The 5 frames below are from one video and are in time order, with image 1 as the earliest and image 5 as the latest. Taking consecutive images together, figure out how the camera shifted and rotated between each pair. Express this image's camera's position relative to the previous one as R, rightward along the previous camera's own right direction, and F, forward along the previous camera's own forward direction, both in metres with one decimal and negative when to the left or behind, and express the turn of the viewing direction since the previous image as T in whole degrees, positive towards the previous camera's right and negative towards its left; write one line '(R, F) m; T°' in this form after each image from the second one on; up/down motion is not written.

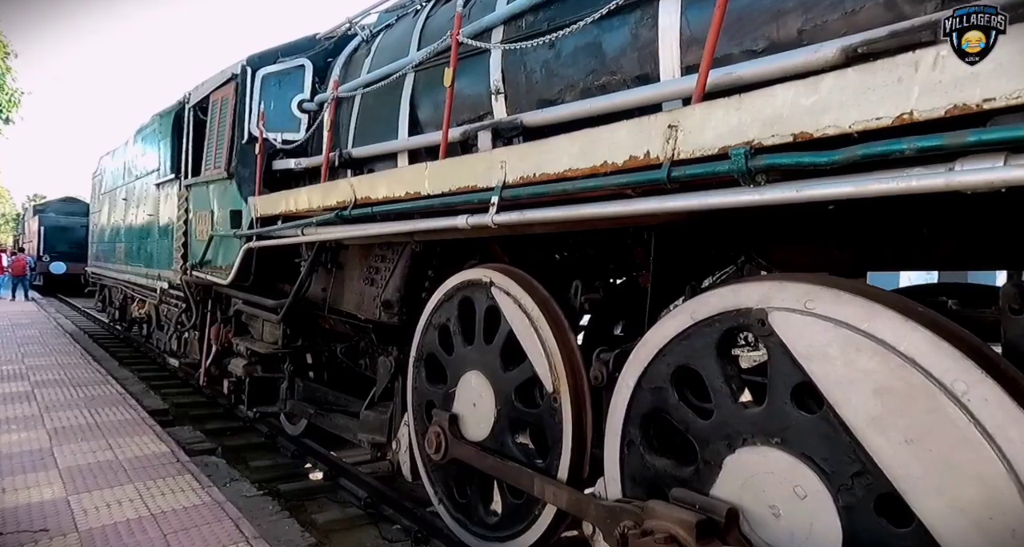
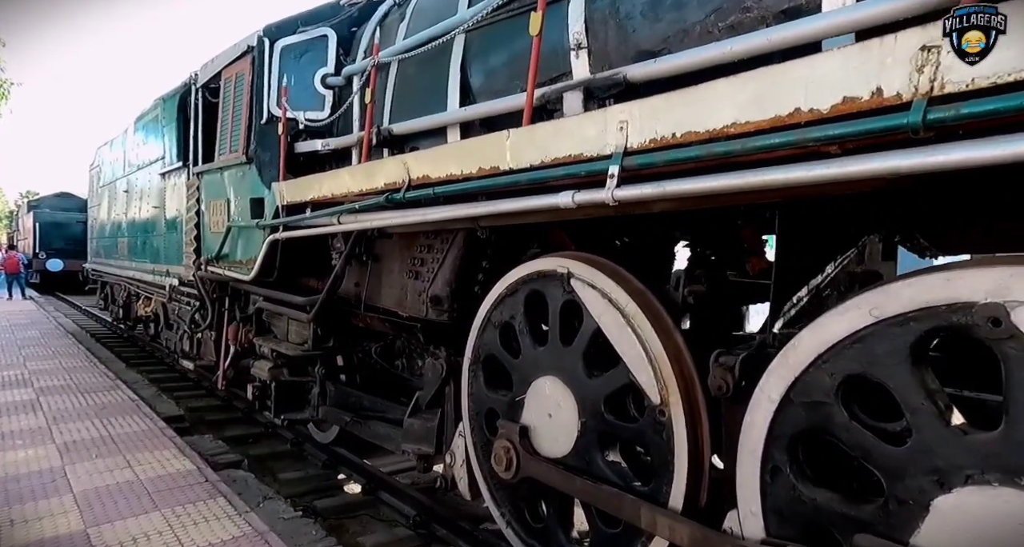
(-0.3, +0.4) m; 0°
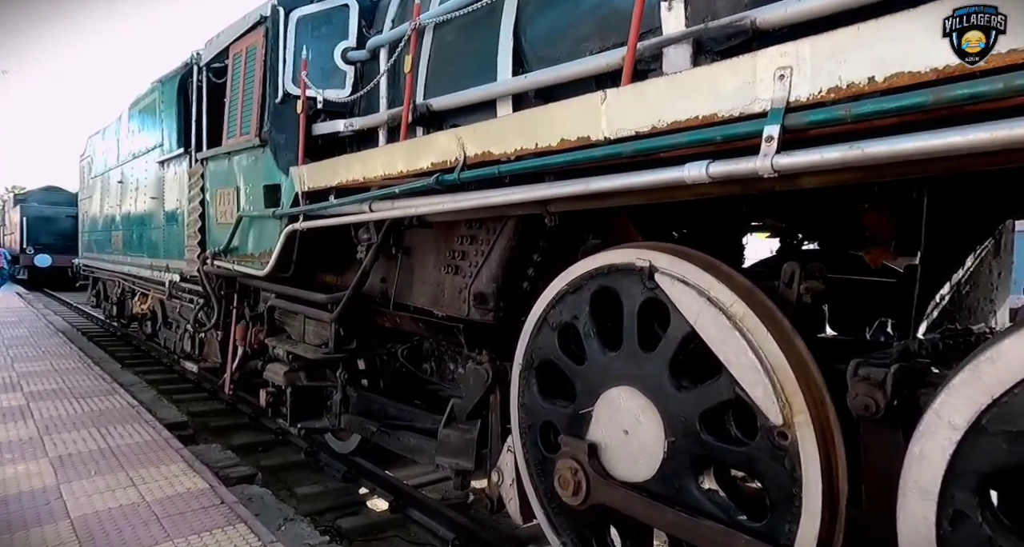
(-0.2, +0.4) m; 0°
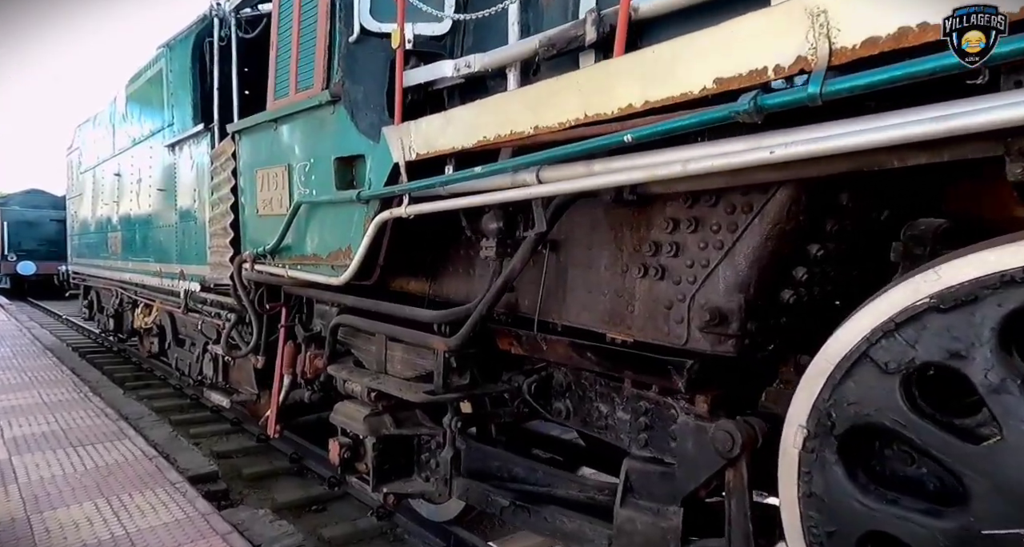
(-0.7, +1.0) m; 0°
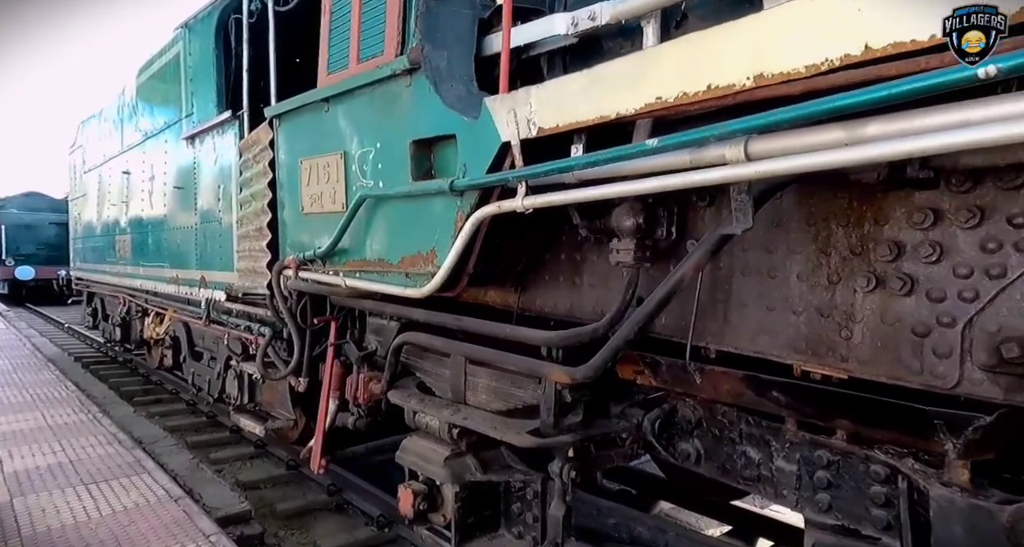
(-0.4, +0.5) m; 0°
